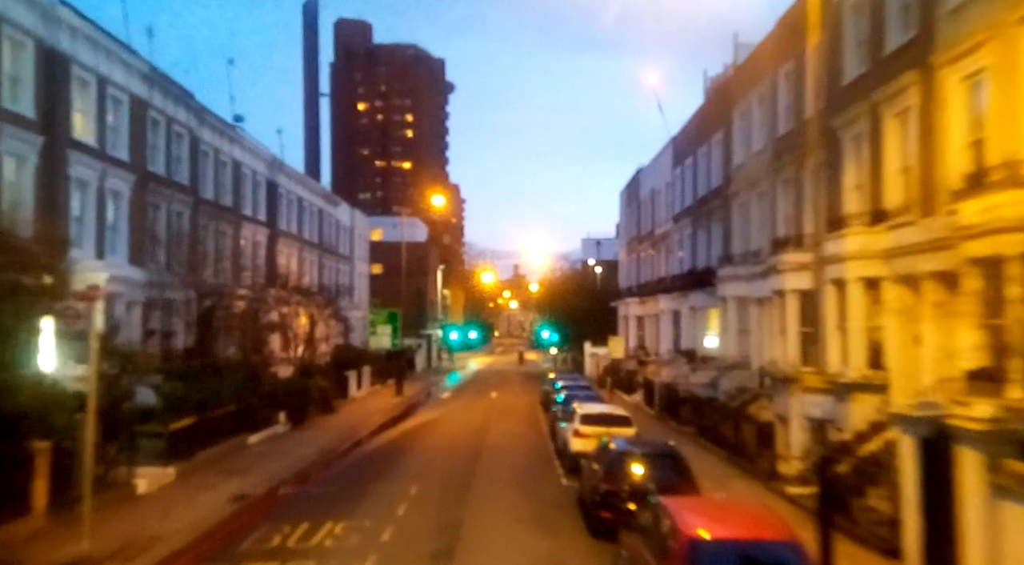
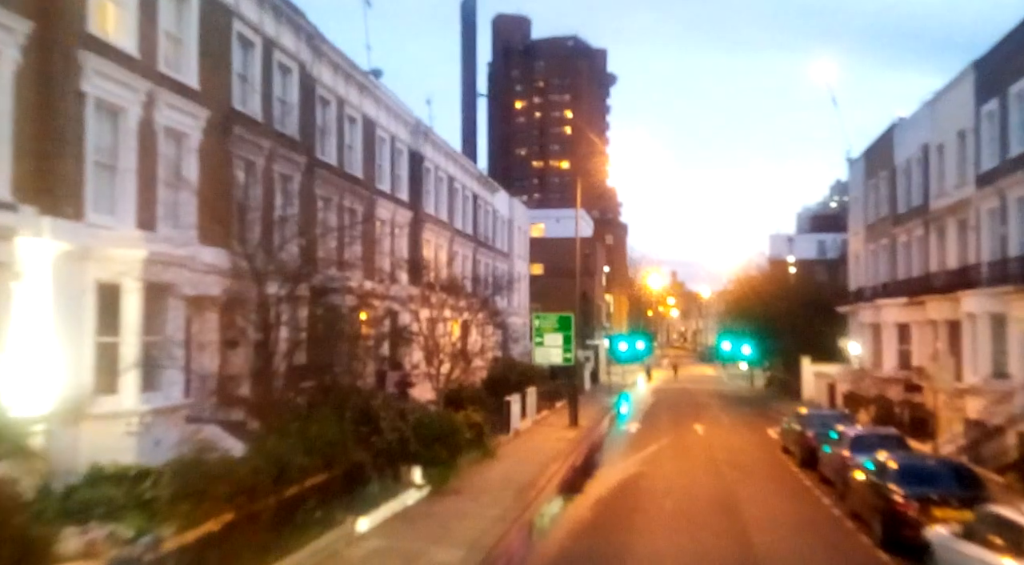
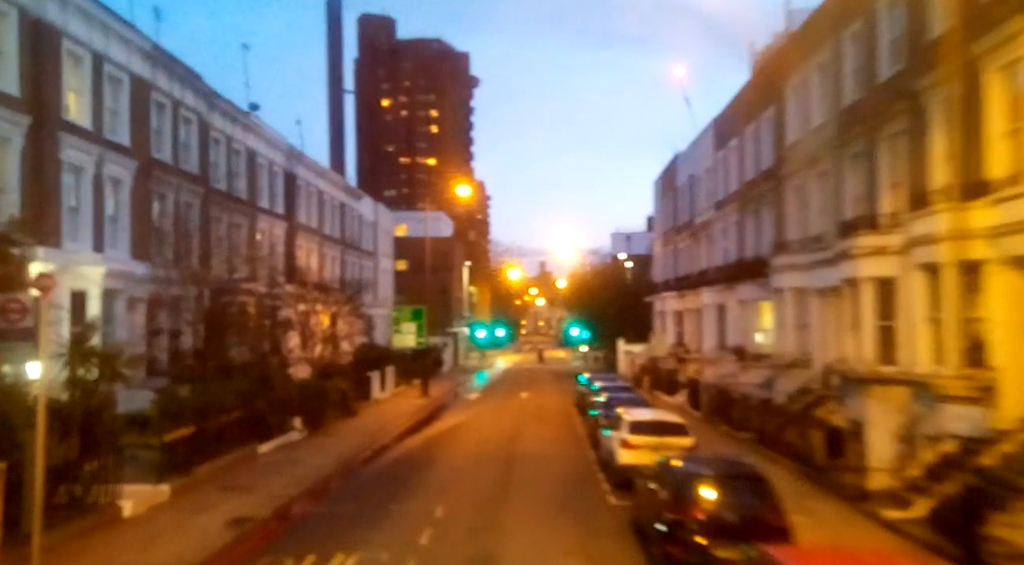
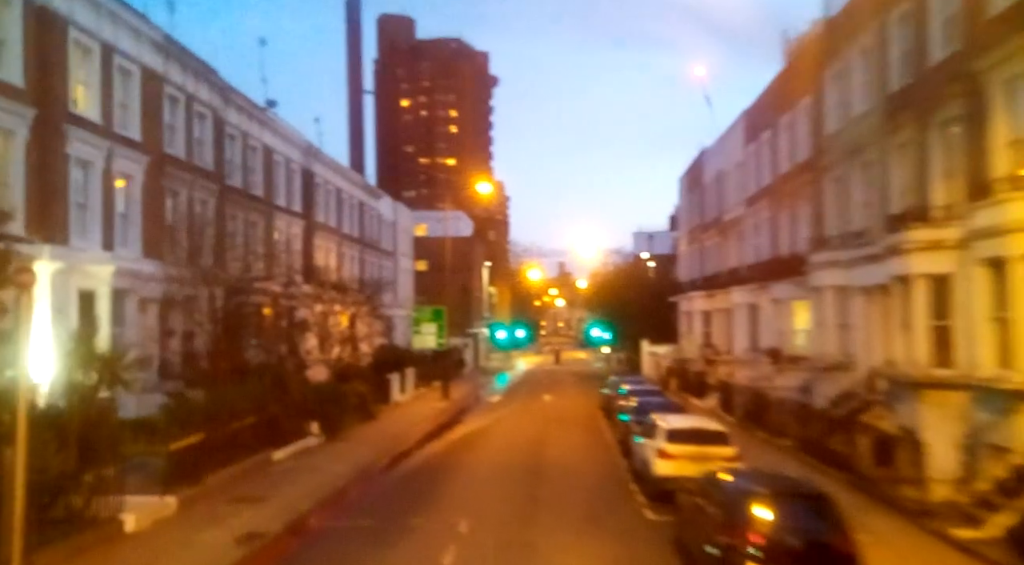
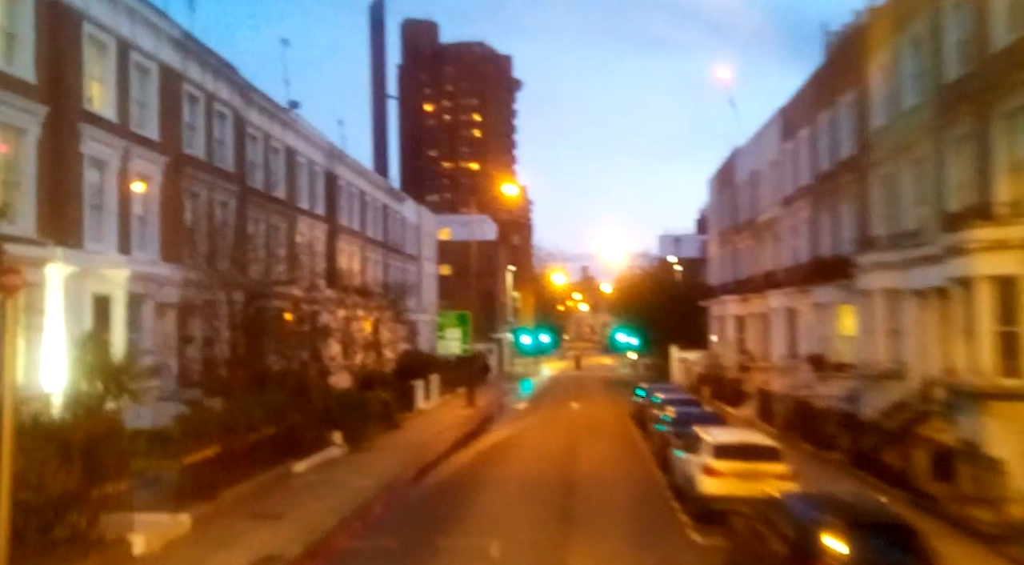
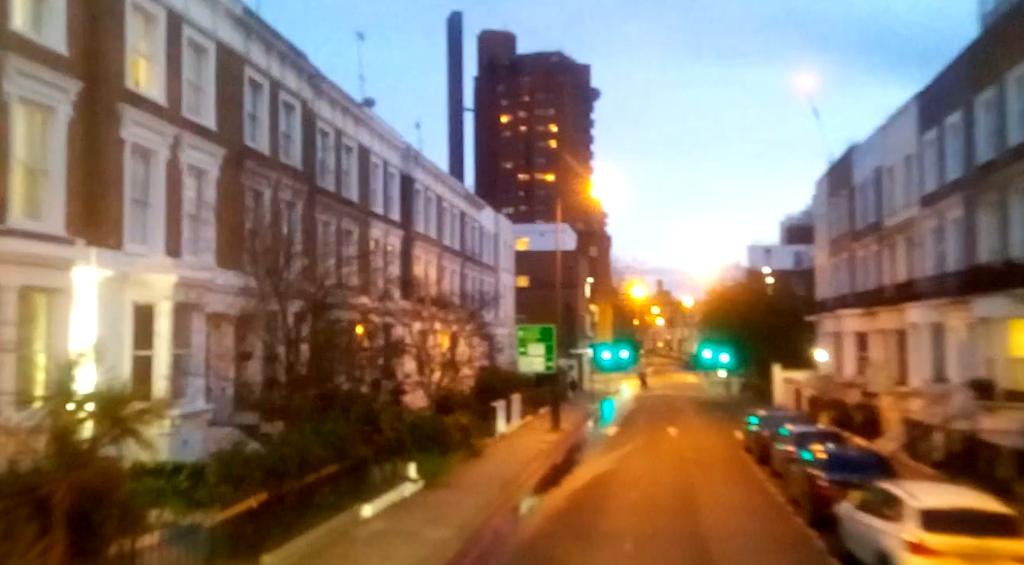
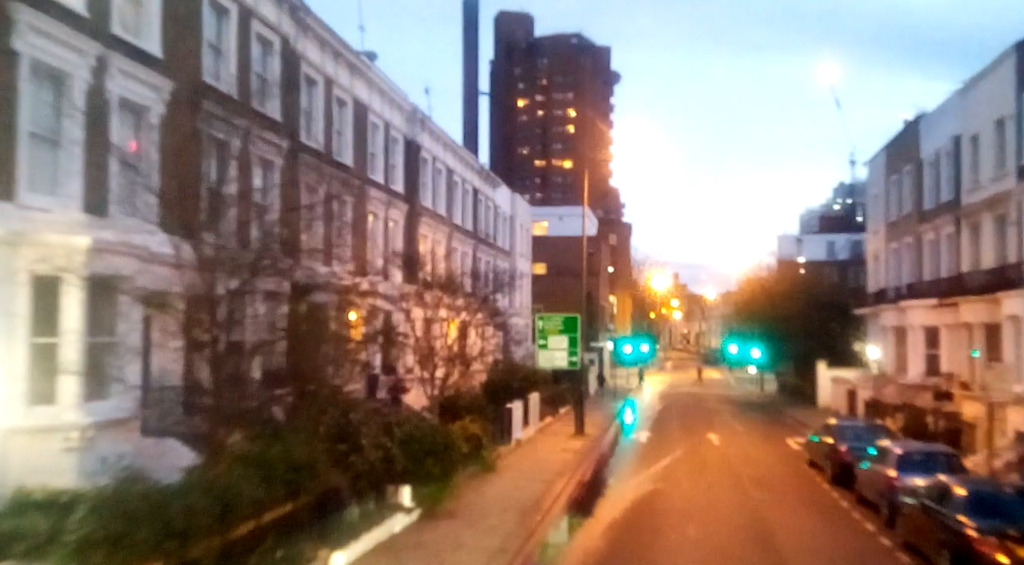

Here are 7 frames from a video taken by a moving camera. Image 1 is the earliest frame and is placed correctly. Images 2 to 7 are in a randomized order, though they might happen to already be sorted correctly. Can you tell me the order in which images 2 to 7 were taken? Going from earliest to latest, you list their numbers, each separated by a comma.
3, 4, 5, 6, 2, 7
